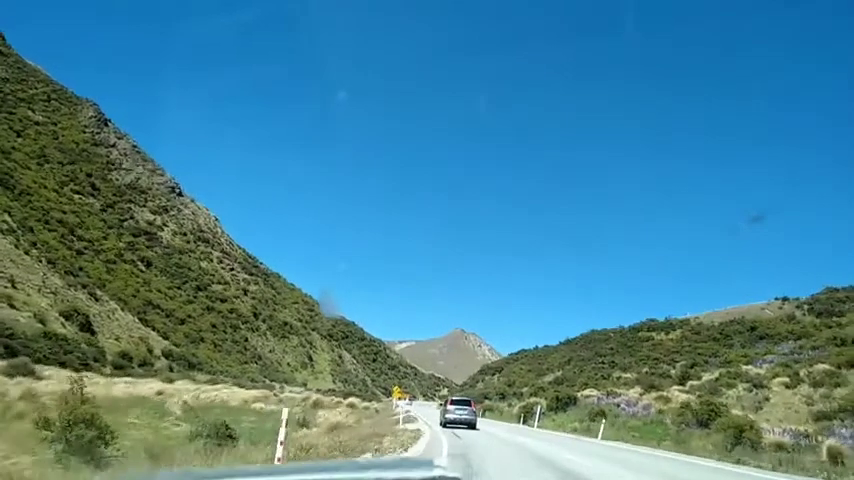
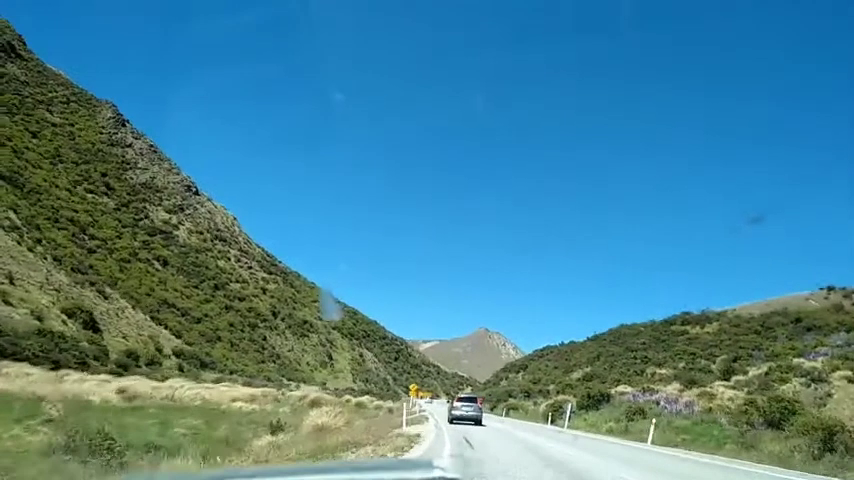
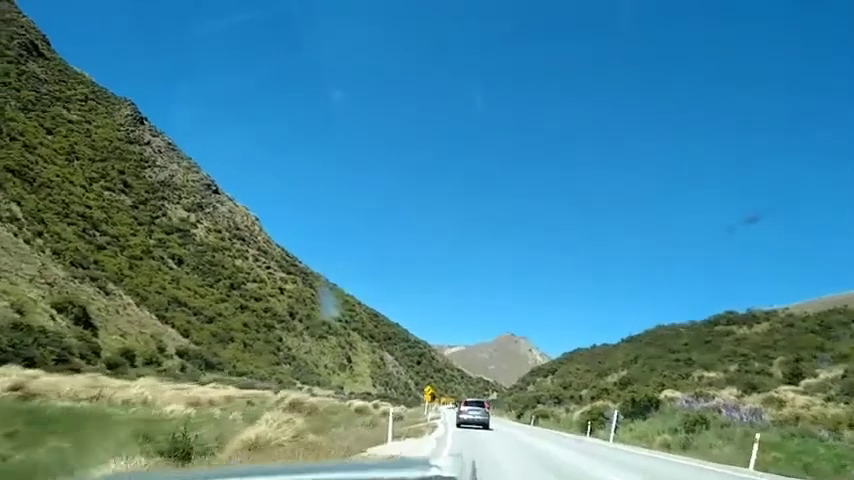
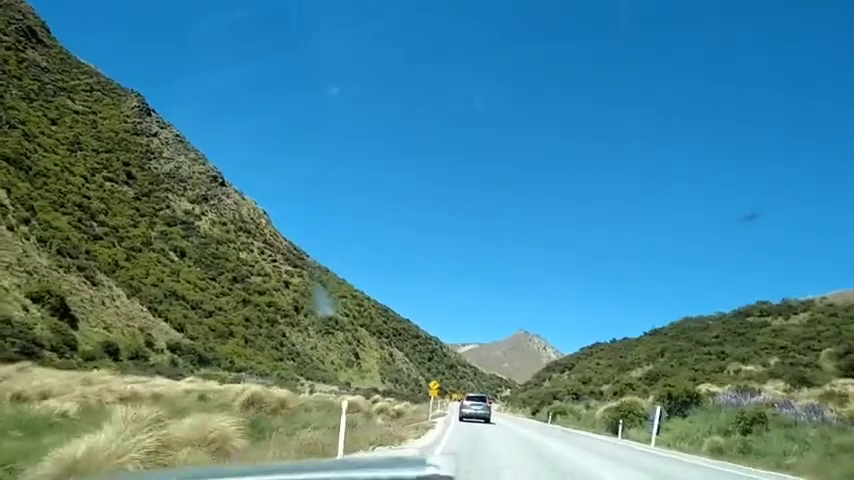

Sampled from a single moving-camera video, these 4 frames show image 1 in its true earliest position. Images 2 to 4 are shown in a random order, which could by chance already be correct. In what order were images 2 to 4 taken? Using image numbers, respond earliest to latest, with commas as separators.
2, 3, 4
